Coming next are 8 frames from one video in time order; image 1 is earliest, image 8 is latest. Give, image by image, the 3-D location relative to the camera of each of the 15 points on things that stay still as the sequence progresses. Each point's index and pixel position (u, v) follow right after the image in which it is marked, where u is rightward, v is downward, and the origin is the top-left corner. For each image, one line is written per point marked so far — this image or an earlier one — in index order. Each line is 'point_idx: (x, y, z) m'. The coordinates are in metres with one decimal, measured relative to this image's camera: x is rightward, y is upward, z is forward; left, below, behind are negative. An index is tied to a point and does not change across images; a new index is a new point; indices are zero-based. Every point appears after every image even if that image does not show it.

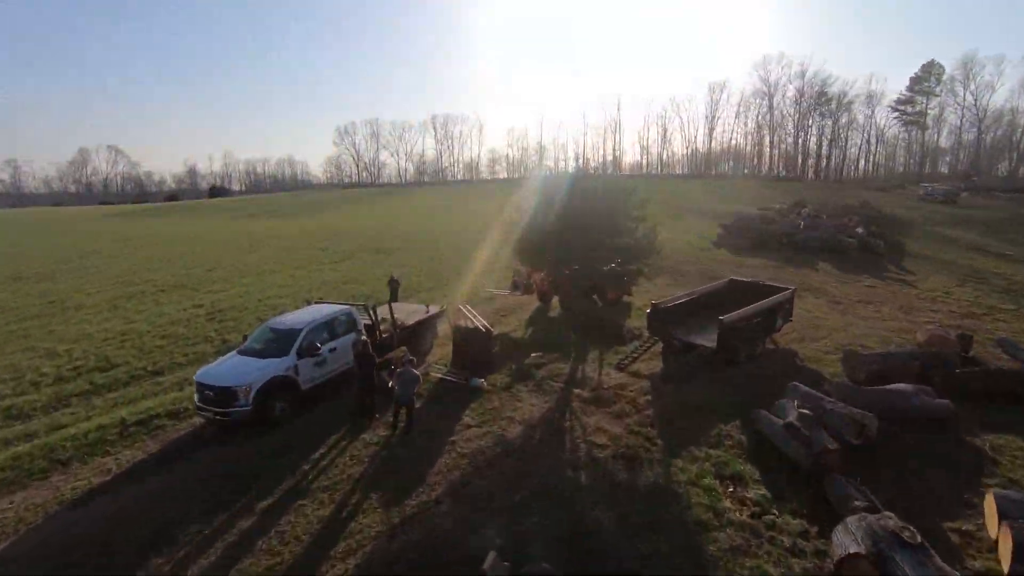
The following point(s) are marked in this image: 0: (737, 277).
0: (+7.9, +0.4, +19.4) m
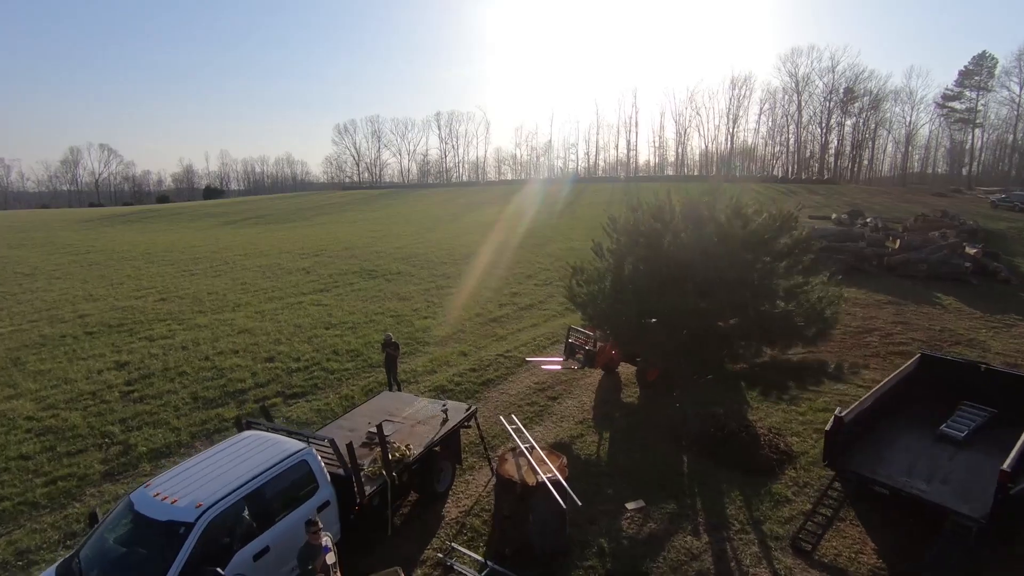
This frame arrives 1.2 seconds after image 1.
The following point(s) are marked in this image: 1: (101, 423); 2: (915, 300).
0: (+8.9, -0.8, +14.7) m
1: (-7.1, -2.3, +9.5) m
2: (+11.9, -0.4, +16.2) m
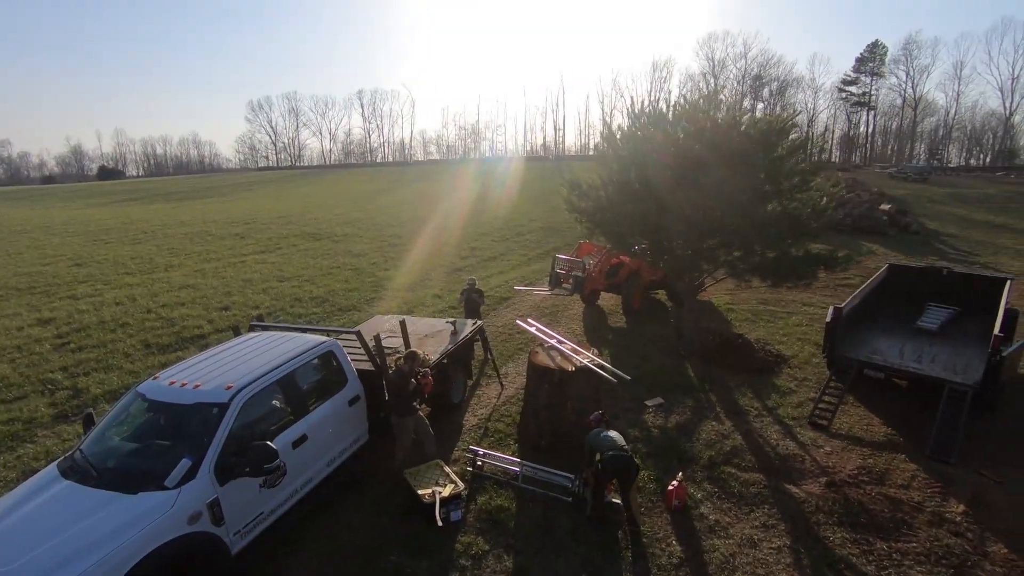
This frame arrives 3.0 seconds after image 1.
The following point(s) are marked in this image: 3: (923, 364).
0: (+11.0, -2.1, +15.1) m
1: (-3.8, -4.1, +7.4) m
2: (+13.7, -1.5, +17.1) m
3: (+7.3, -1.4, +9.8) m
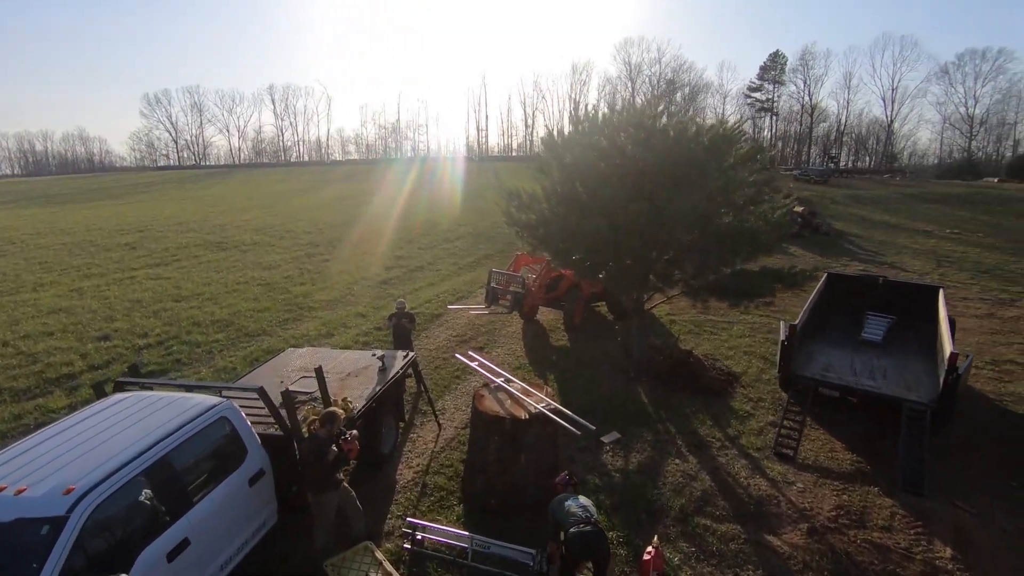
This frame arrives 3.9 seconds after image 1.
0: (+9.3, -2.2, +15.3) m
1: (-4.4, -4.6, +5.7) m
2: (+11.7, -1.6, +17.6) m
3: (+6.3, -1.6, +9.5) m
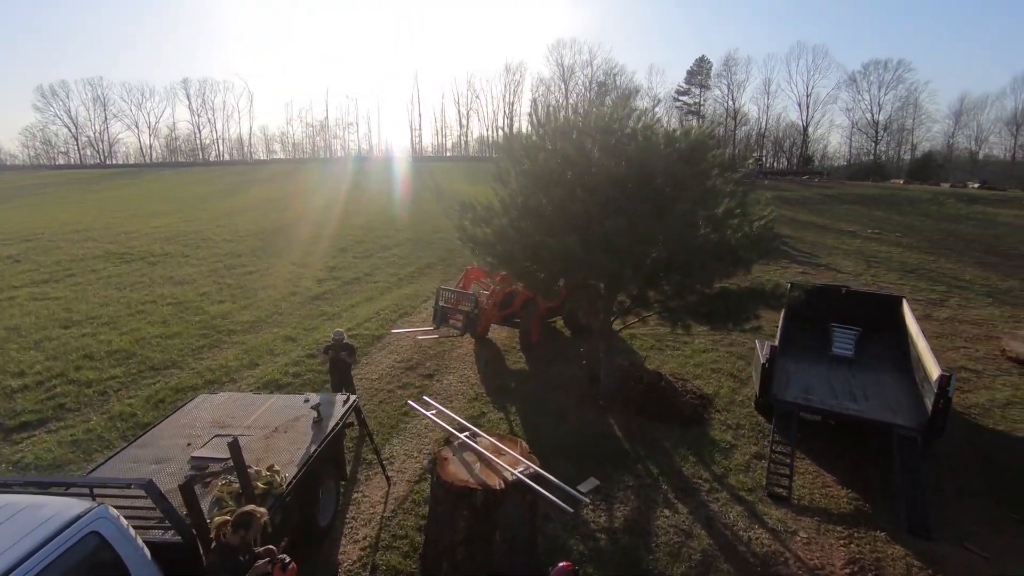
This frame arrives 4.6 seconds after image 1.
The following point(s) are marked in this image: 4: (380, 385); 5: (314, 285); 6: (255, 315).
0: (+8.0, -2.5, +15.0) m
1: (-4.4, -5.1, +4.0) m
2: (+10.1, -1.8, +17.6) m
3: (+5.7, -1.9, +9.0) m
4: (-2.7, -2.0, +11.1) m
5: (-6.9, +0.1, +19.1) m
6: (-7.4, -0.8, +15.8) m
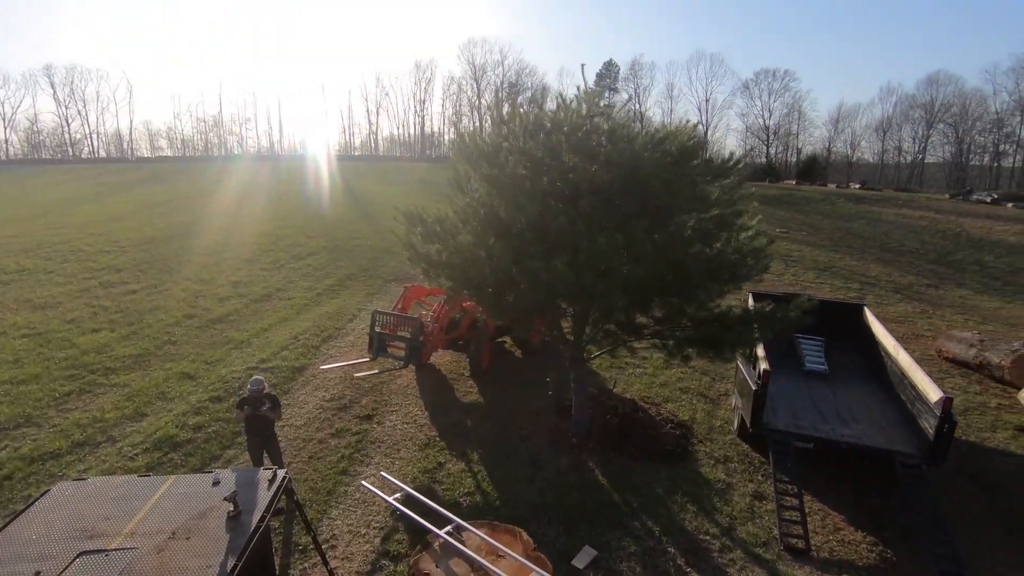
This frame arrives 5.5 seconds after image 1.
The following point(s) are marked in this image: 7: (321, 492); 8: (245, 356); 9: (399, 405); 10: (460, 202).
0: (+6.5, -2.6, +14.7) m
1: (-3.9, -5.6, +1.8) m
2: (+8.1, -1.9, +17.6) m
3: (+5.2, -2.1, +8.4) m
4: (-3.4, -2.4, +9.1) m
5: (-8.9, -0.5, +16.4) m
6: (-8.8, -1.4, +13.1) m
7: (-2.6, -2.8, +7.6) m
8: (-6.1, -1.5, +12.6) m
9: (-2.1, -2.2, +10.1) m
10: (-0.7, +1.2, +7.6) m
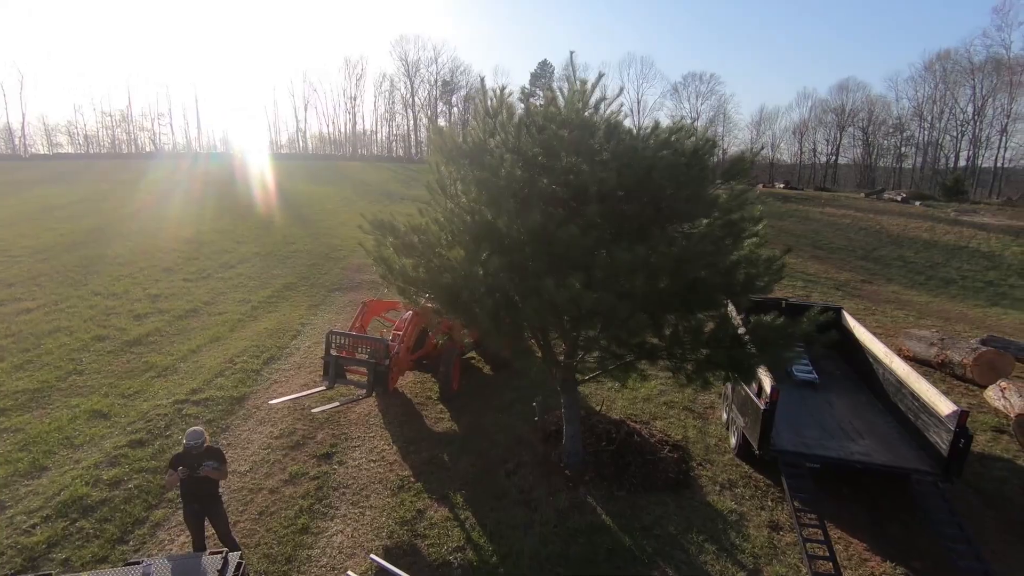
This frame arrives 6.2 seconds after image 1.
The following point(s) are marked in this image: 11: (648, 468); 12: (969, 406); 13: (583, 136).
0: (+5.6, -2.7, +14.4) m
1: (-3.2, -5.9, +0.4) m
2: (+6.9, -1.9, +17.4) m
3: (+5.0, -2.2, +7.9) m
4: (-3.6, -2.7, +7.7) m
5: (-9.9, -1.0, +14.3) m
6: (-9.5, -1.8, +11.0) m
7: (-2.7, -3.1, +6.3) m
8: (-6.7, -1.9, +10.8) m
9: (-2.4, -2.4, +8.8) m
10: (-0.9, +0.9, +6.5) m
11: (+2.0, -2.6, +7.9) m
12: (+9.3, -2.4, +11.2) m
13: (+0.8, +1.7, +6.2) m
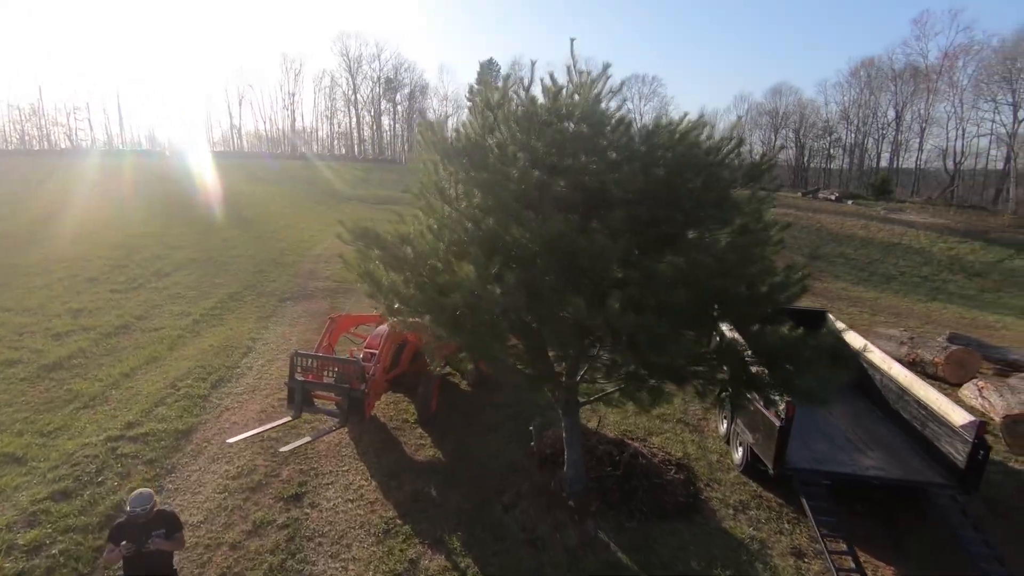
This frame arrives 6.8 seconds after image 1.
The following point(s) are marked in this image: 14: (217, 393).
0: (+4.9, -2.8, +14.1) m
1: (-2.5, -6.2, -0.7) m
2: (+5.9, -2.0, +17.2) m
3: (+4.9, -2.3, +7.6) m
4: (-3.6, -3.0, +6.6) m
5: (-10.5, -1.3, +12.5) m
6: (-9.7, -2.2, +9.3) m
7: (-2.5, -3.3, +5.3) m
8: (-7.0, -2.2, +9.4) m
9: (-2.5, -2.6, +7.8) m
10: (-0.8, +0.8, +5.6) m
11: (+1.9, -2.7, +7.3) m
12: (+8.9, -2.4, +11.3) m
13: (+0.9, +1.5, +5.4) m
14: (-5.6, -2.0, +10.5) m
